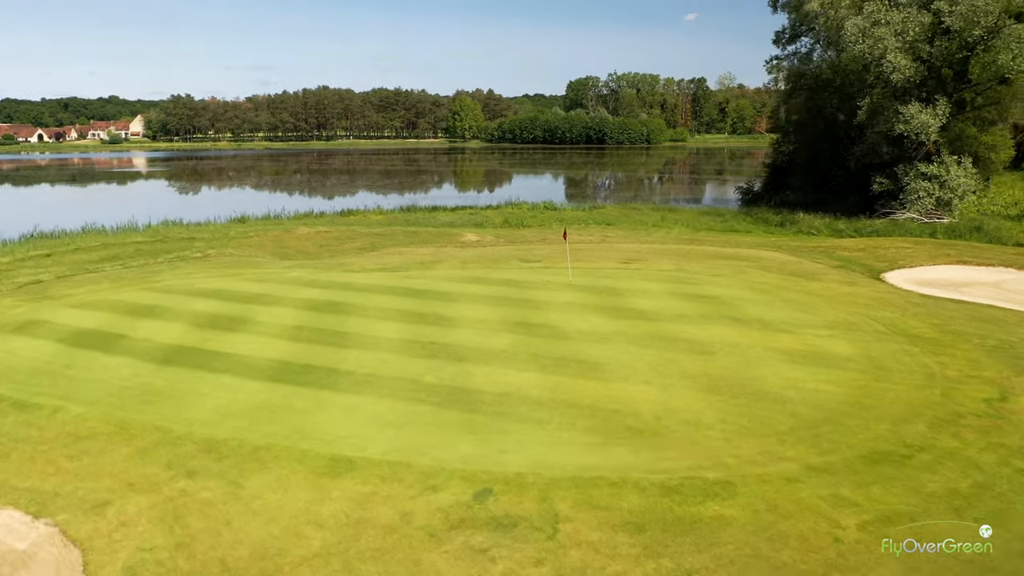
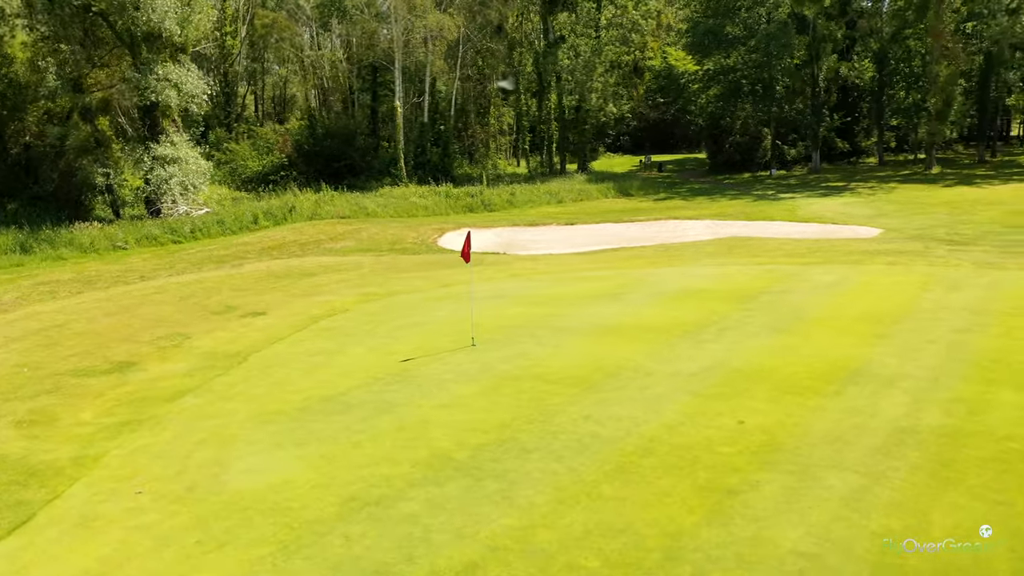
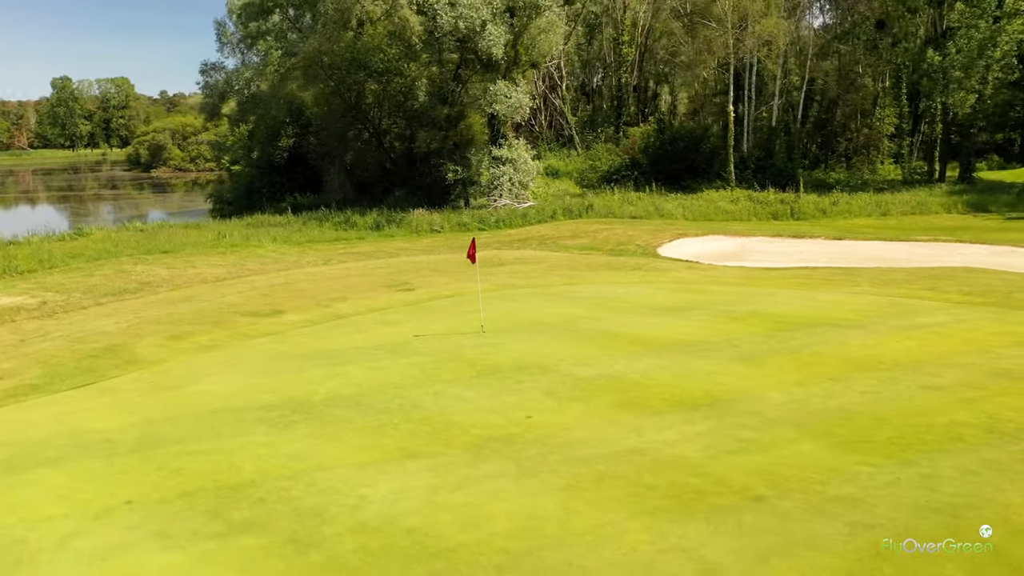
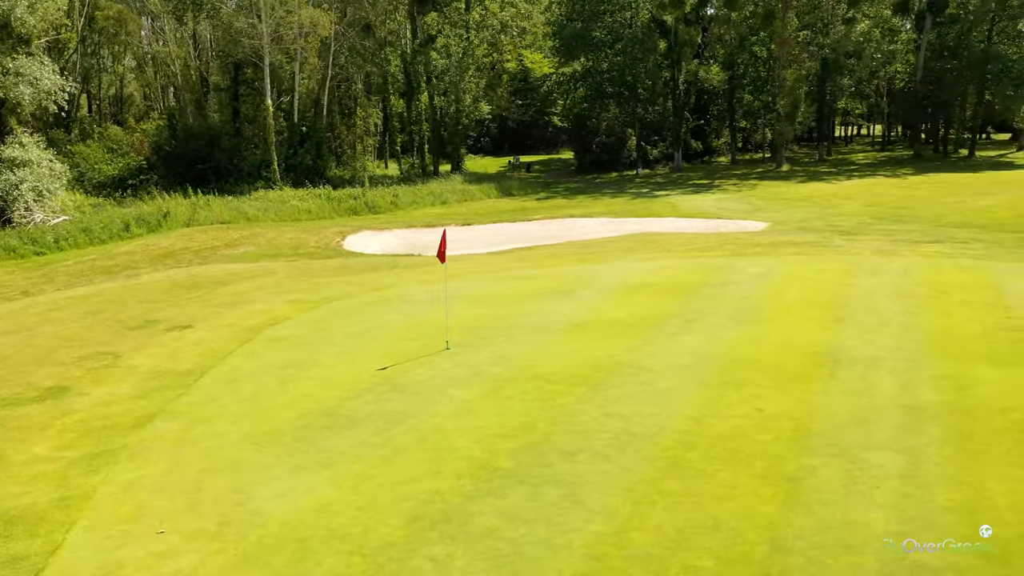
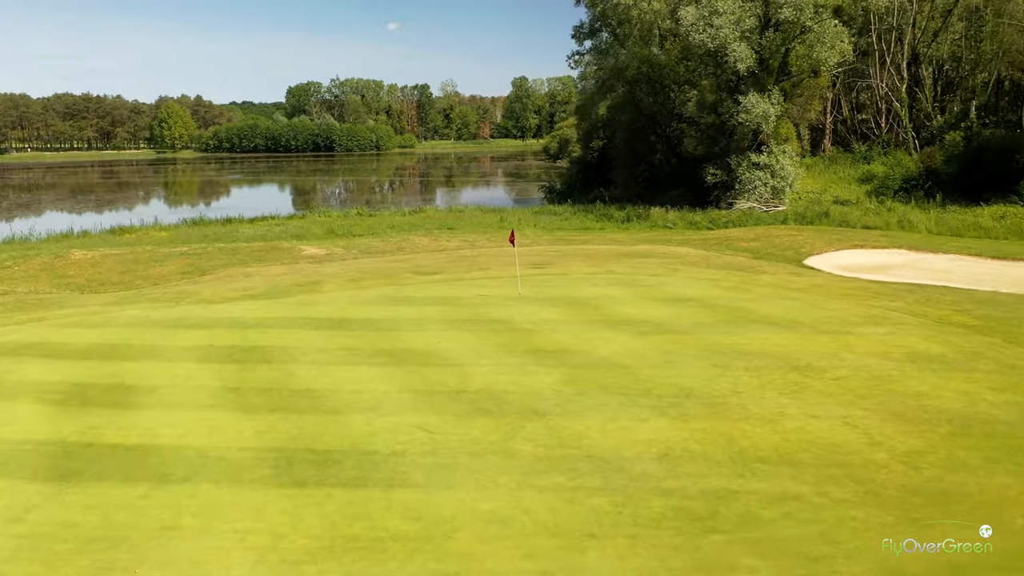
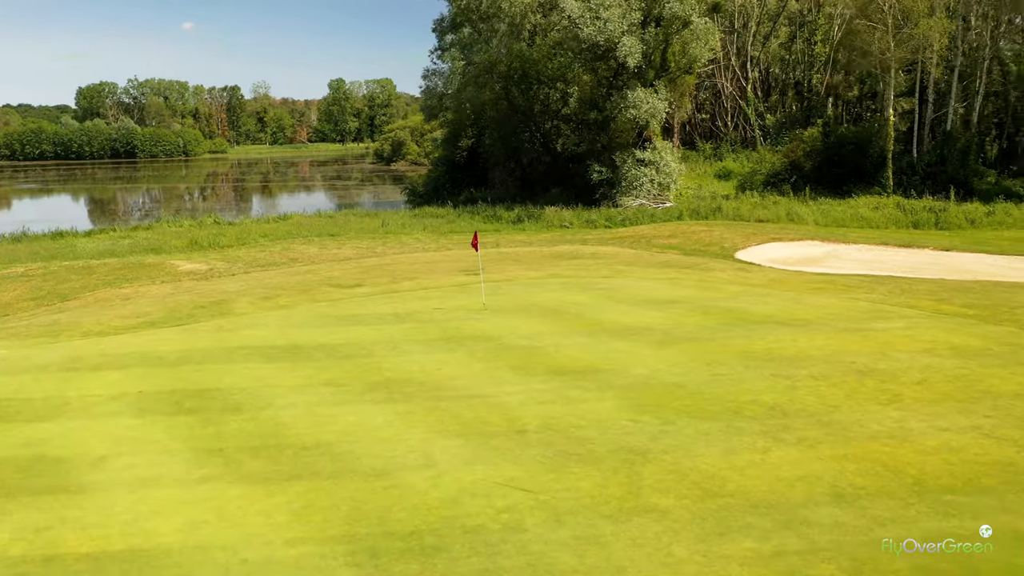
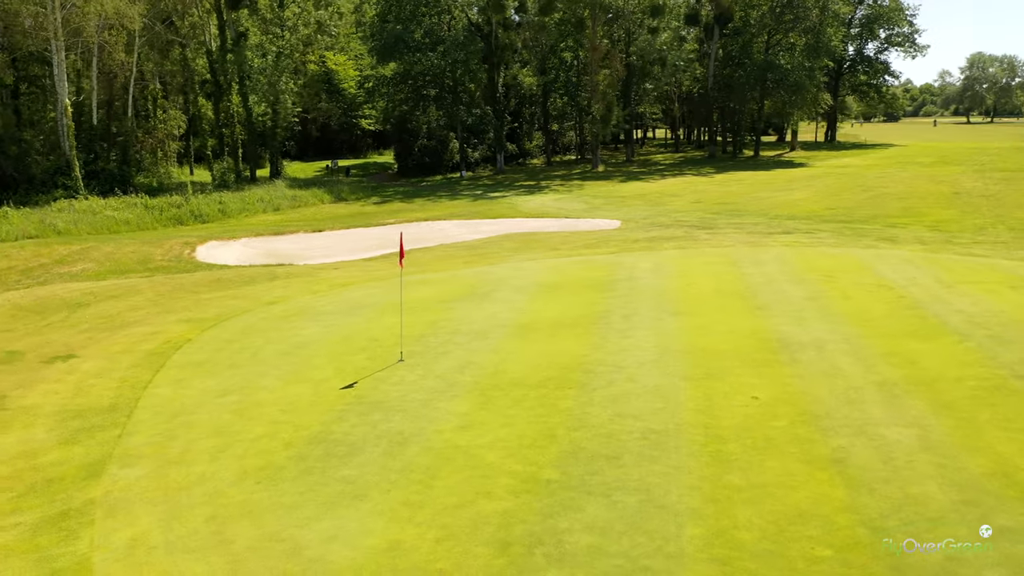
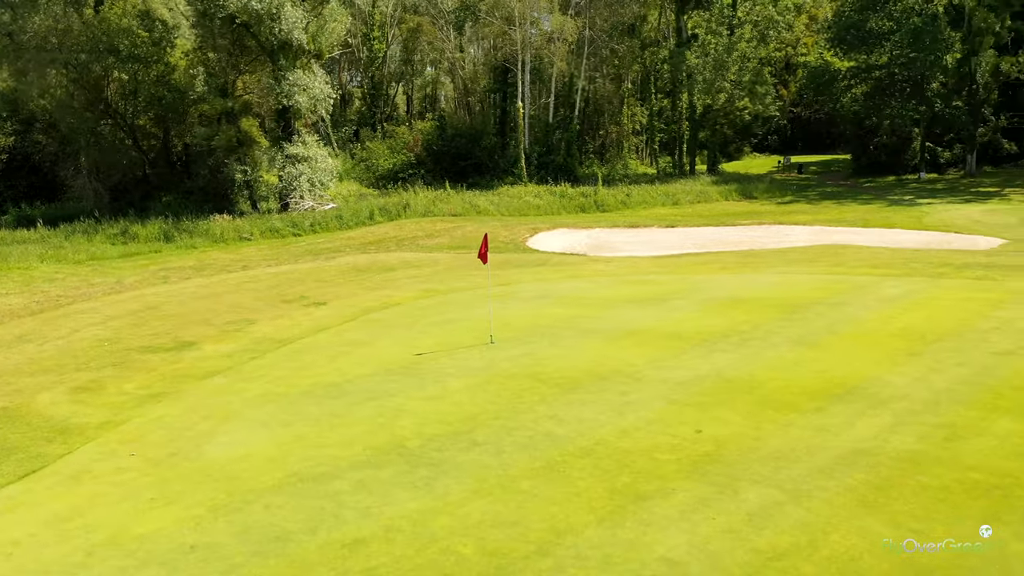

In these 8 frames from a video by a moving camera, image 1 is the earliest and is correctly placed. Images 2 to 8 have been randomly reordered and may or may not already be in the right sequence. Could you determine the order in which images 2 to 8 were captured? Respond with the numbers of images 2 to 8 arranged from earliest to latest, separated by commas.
5, 6, 3, 8, 2, 4, 7
